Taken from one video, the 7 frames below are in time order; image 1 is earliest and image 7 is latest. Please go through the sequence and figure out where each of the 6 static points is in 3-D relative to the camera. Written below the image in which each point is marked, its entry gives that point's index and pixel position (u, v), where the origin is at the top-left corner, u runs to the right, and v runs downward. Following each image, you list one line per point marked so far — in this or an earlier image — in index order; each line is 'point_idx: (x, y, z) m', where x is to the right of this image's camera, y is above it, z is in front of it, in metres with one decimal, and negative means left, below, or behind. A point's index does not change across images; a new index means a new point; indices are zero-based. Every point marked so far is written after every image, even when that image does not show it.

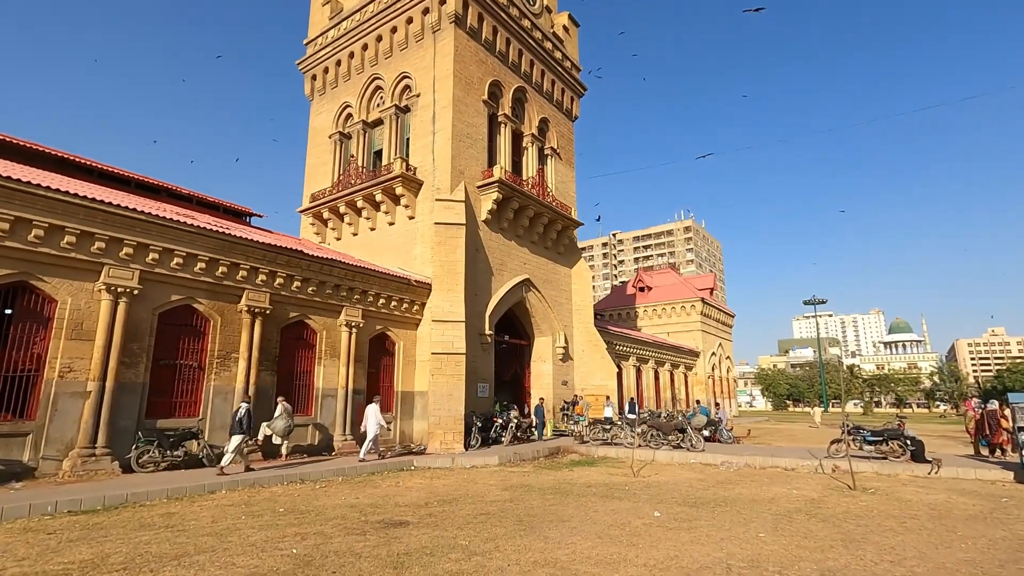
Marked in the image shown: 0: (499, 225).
0: (-0.5, +2.1, +17.7) m
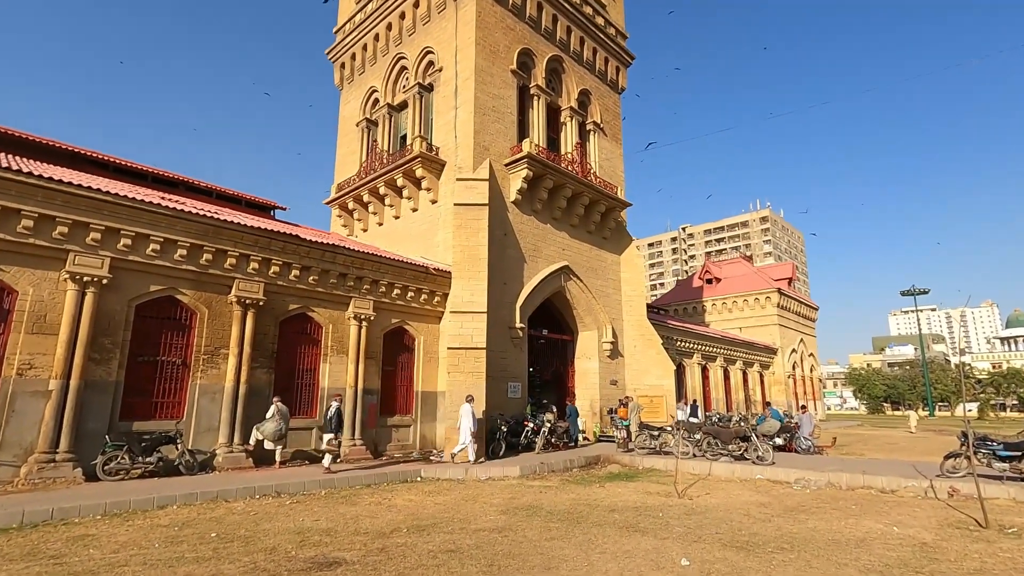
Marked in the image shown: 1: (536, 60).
0: (+0.6, +2.4, +15.9) m
1: (+0.8, +7.4, +17.3) m
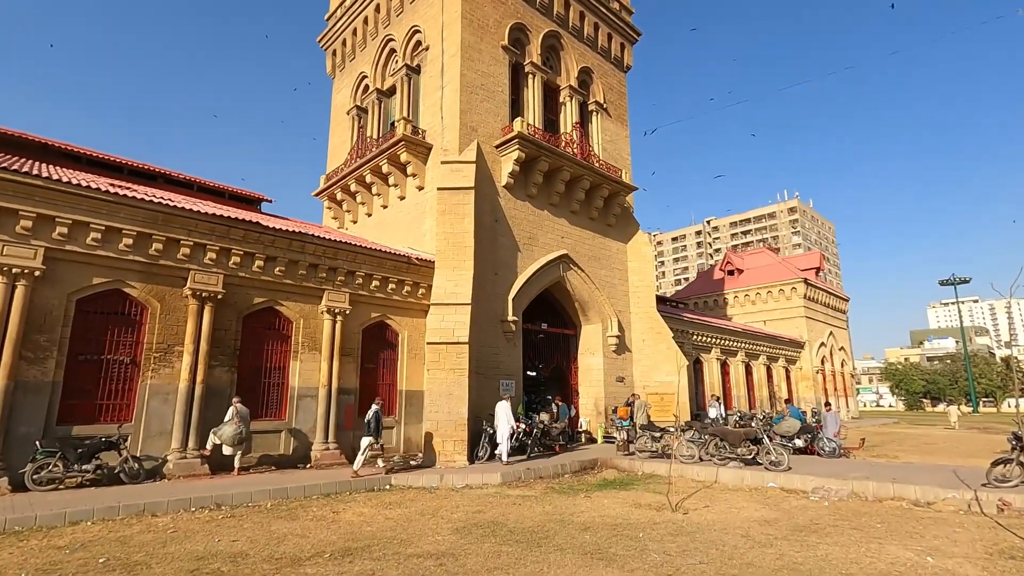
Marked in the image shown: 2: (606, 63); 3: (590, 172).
0: (+0.4, +2.7, +14.8) m
1: (+0.6, +7.6, +16.2) m
2: (+3.4, +8.0, +19.0) m
3: (+2.3, +3.5, +15.9) m
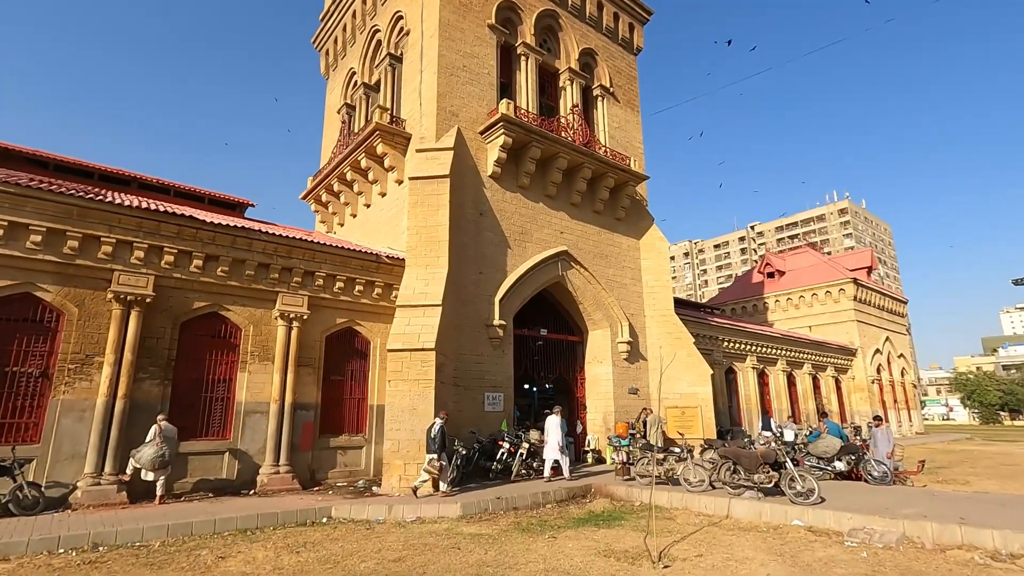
0: (+0.1, +2.6, +13.4) m
1: (+0.3, +7.6, +14.9) m
2: (+3.3, +7.9, +17.4) m
3: (+2.1, +3.4, +14.3) m
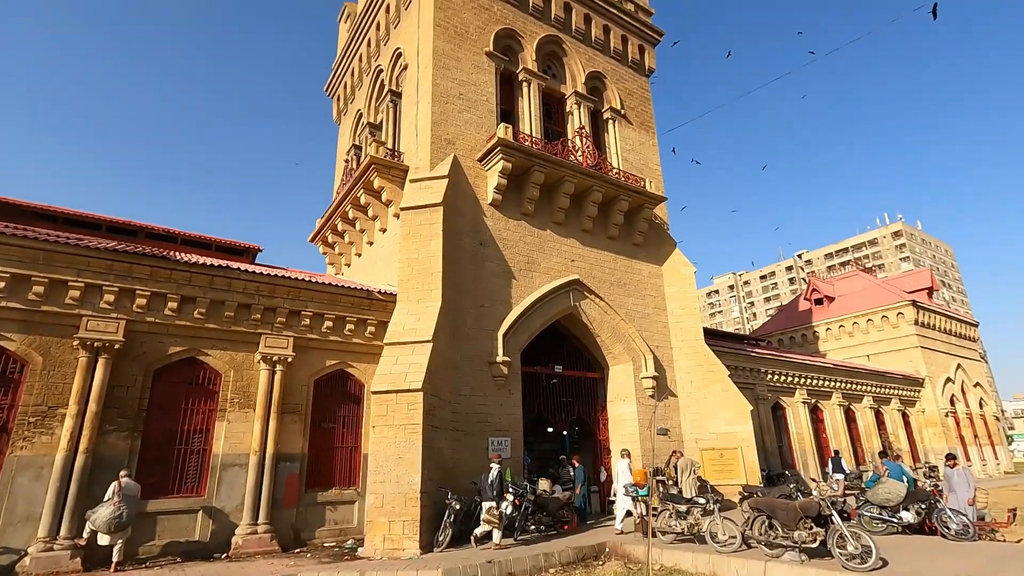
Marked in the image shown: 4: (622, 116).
0: (+0.2, +1.9, +12.6) m
1: (+0.3, +6.6, +14.5) m
2: (+3.5, +6.9, +16.8) m
3: (+2.2, +2.7, +13.4) m
4: (+3.3, +5.1, +15.9) m
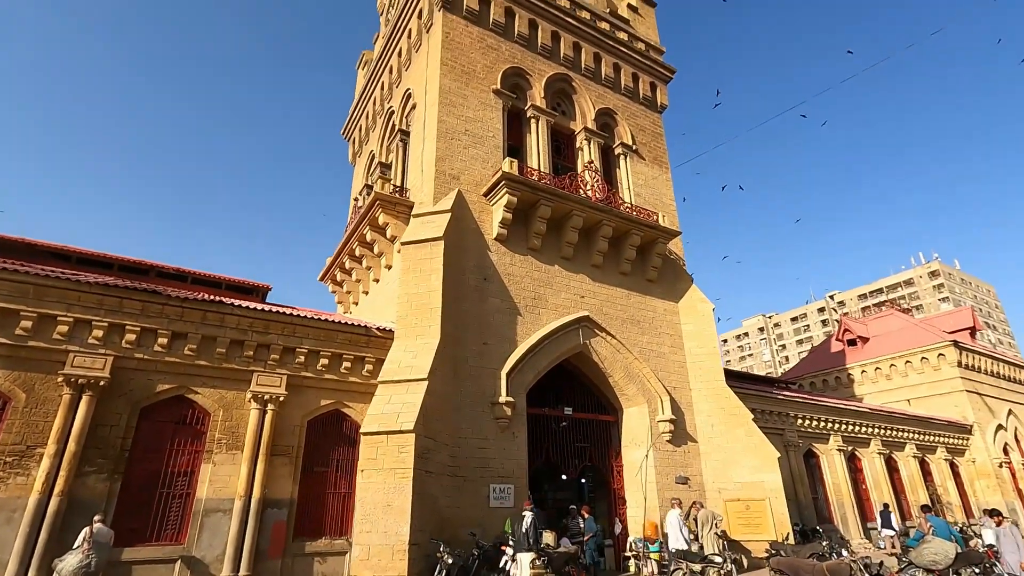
0: (+0.3, +1.0, +12.3) m
1: (+0.5, +5.6, +14.5) m
2: (+3.8, +5.7, +16.7) m
3: (+2.4, +1.8, +13.1) m
4: (+3.5, +4.0, +15.7) m
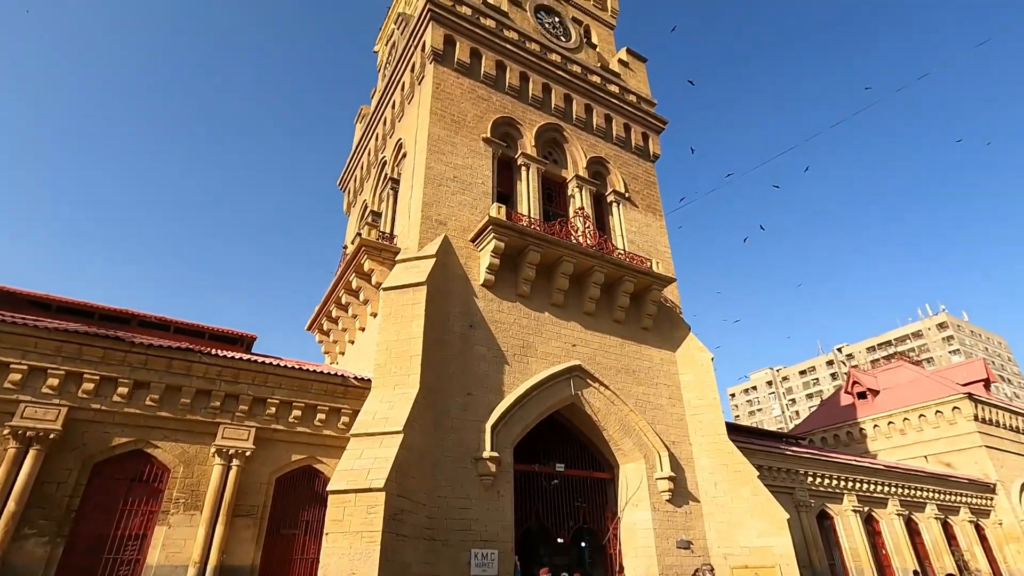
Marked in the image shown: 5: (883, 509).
0: (+0.1, -0.1, +11.9) m
1: (+0.3, +4.3, +14.6) m
2: (+3.6, +4.2, +16.8) m
3: (+2.2, +0.6, +12.8) m
4: (+3.3, +2.6, +15.5) m
5: (+12.5, -7.4, +18.0) m
